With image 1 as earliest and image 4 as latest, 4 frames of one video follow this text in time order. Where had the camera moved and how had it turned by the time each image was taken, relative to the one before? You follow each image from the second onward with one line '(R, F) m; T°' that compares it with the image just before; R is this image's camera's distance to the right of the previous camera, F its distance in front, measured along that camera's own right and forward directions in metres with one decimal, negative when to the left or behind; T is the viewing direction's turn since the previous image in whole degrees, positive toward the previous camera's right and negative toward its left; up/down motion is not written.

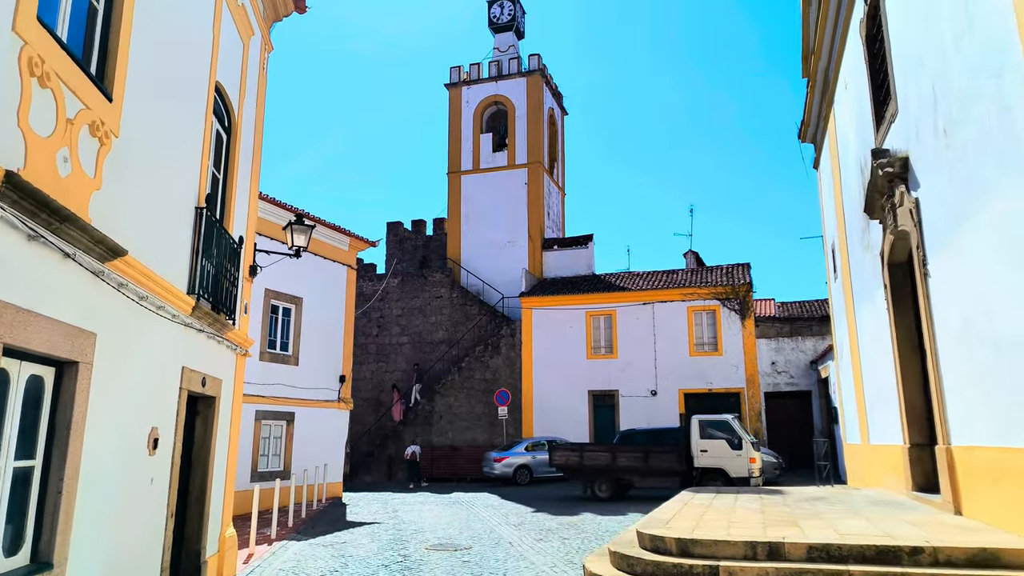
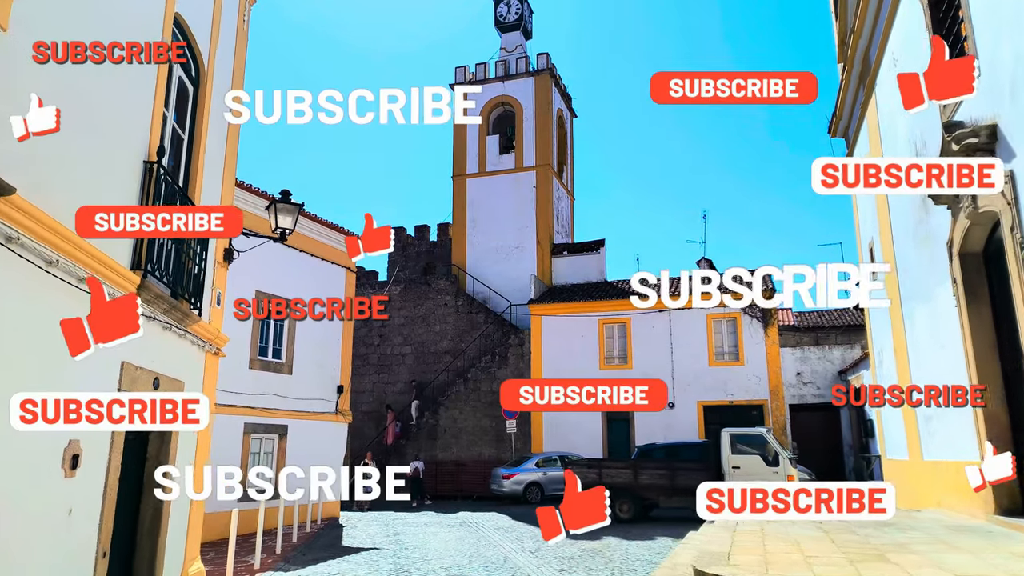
(-0.2, +1.1) m; 0°
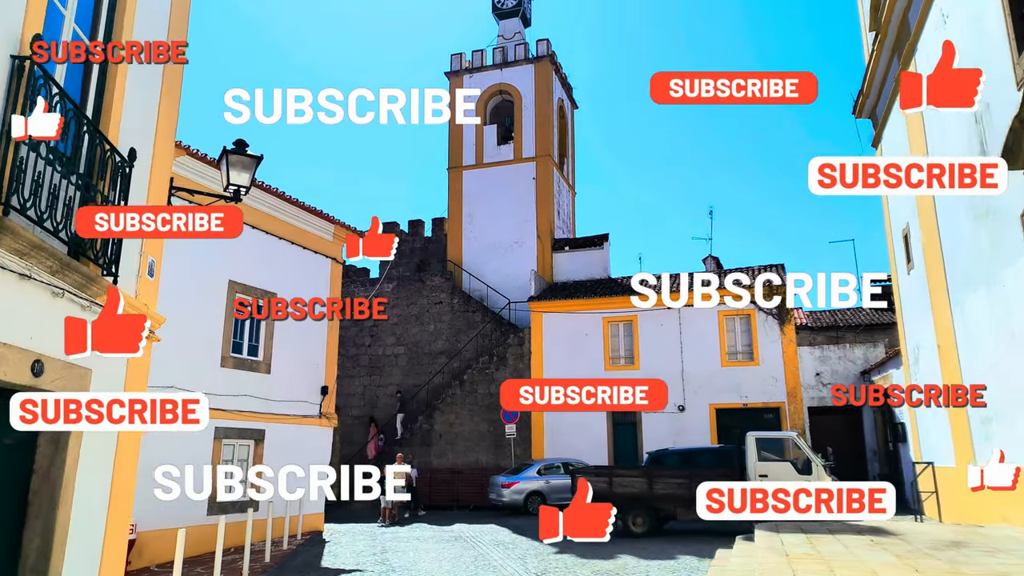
(-0.1, +1.2) m; 0°
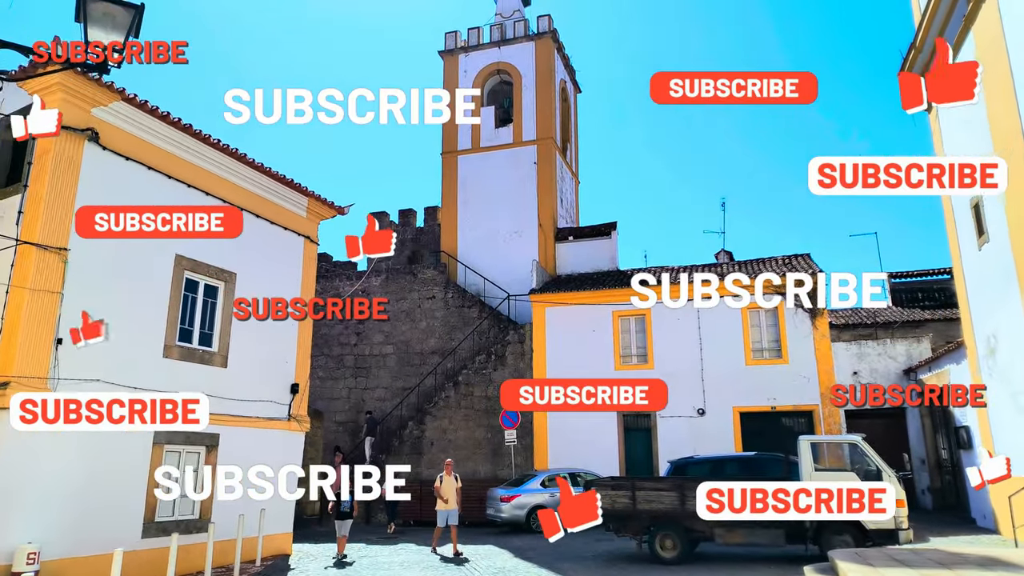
(-0.1, +1.9) m; 0°
